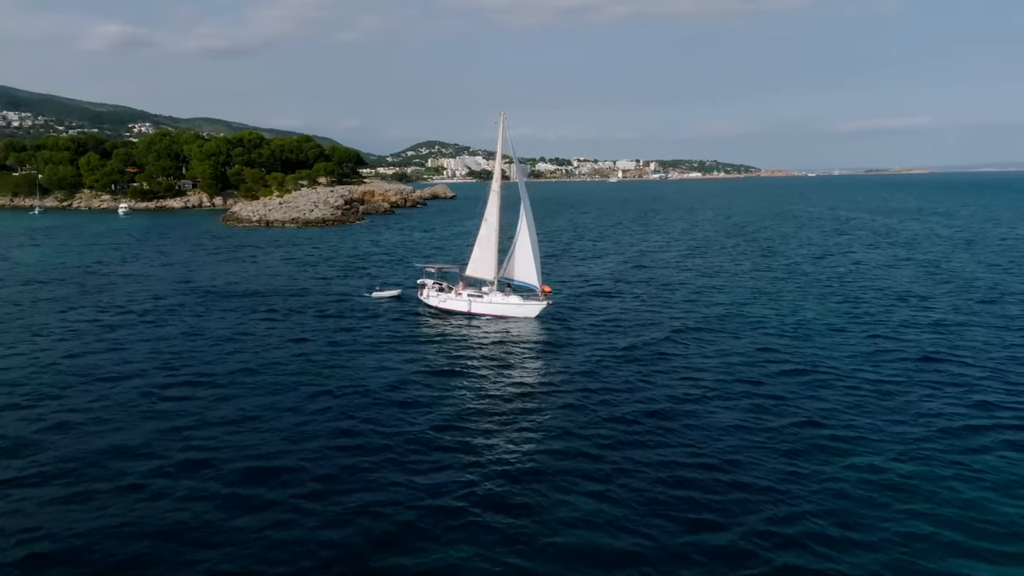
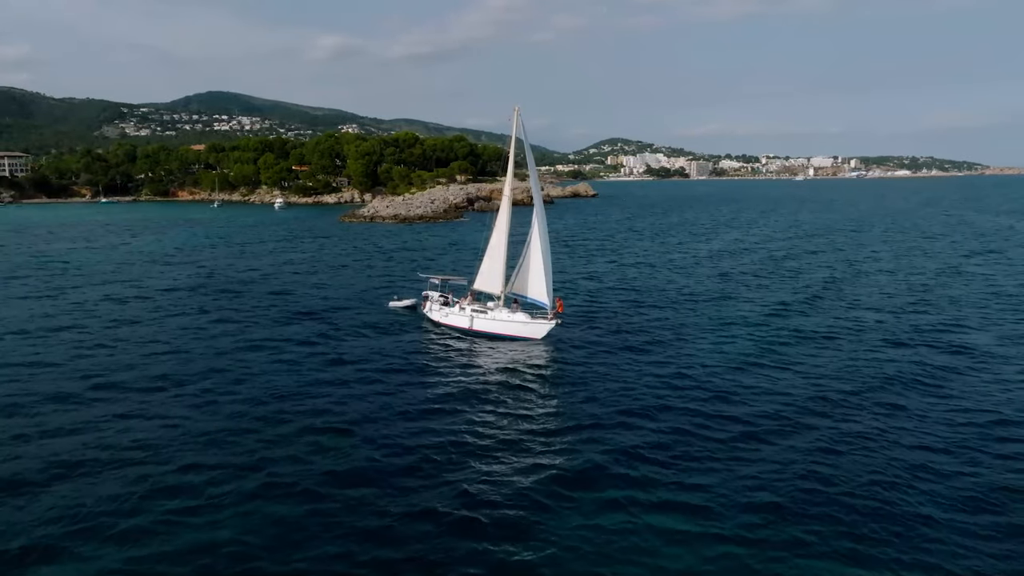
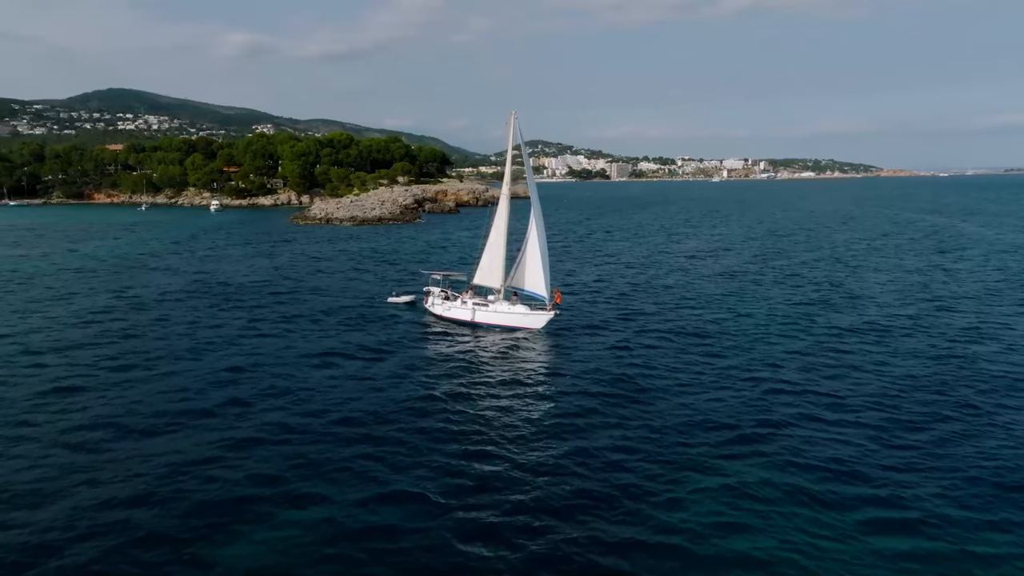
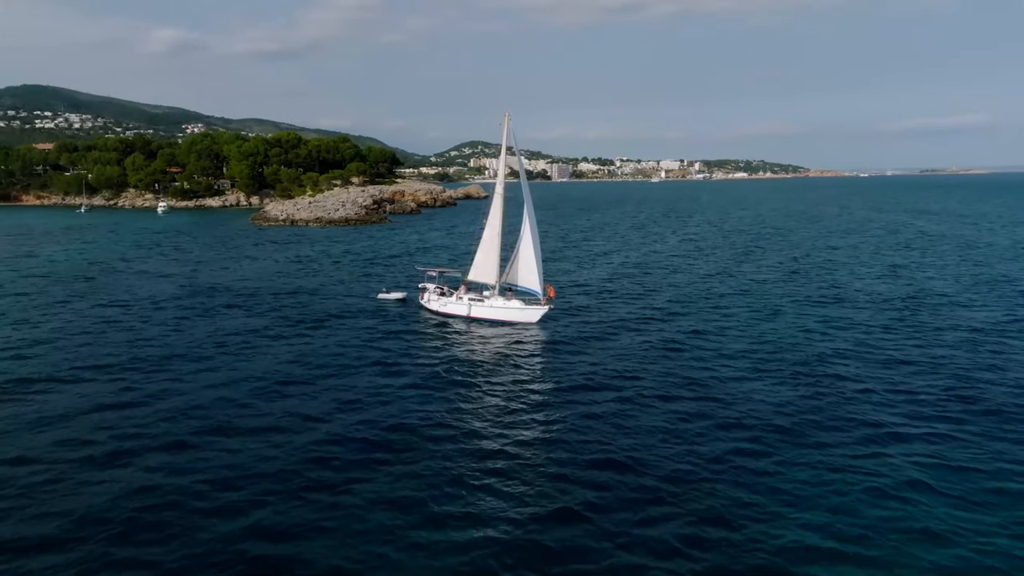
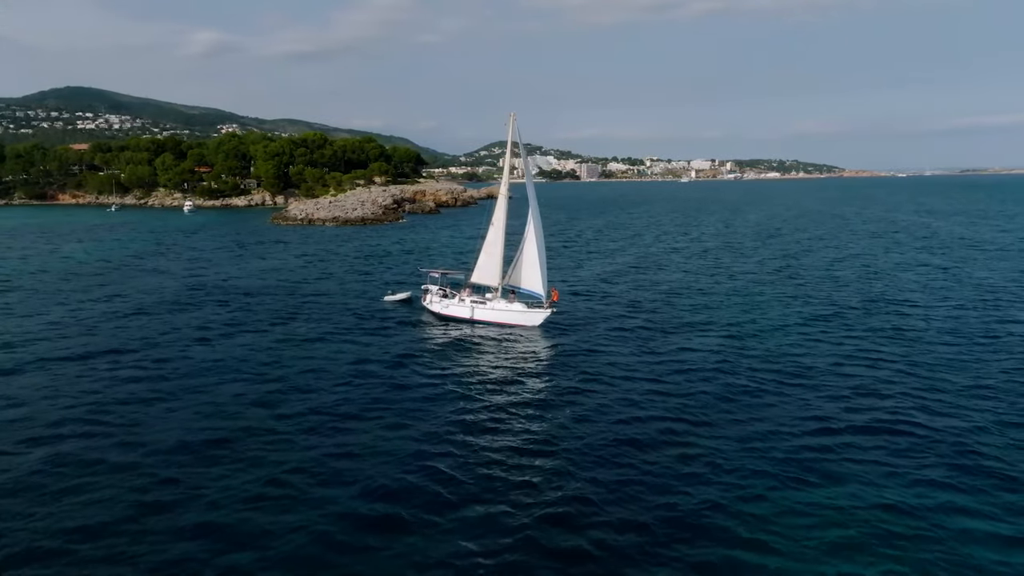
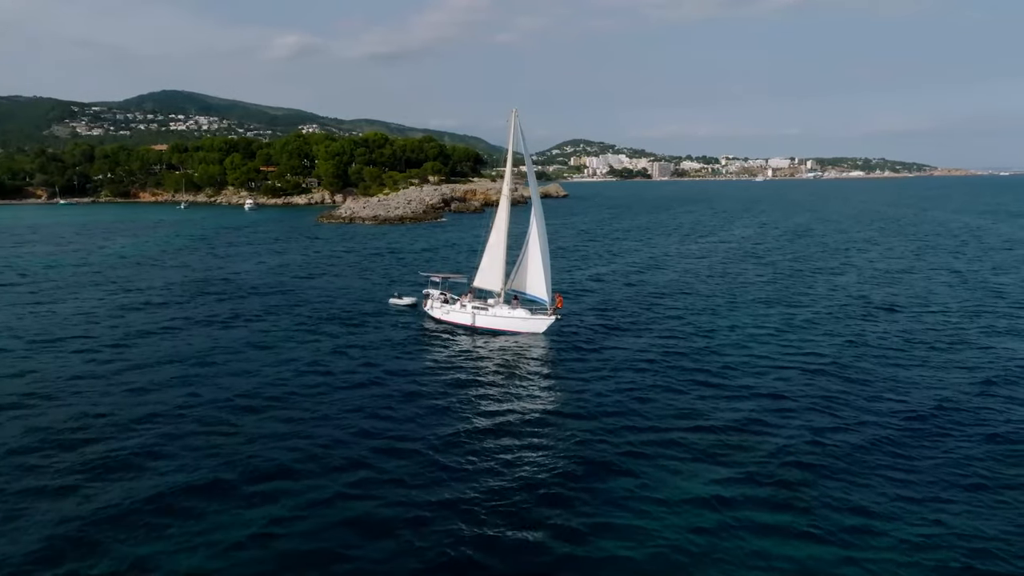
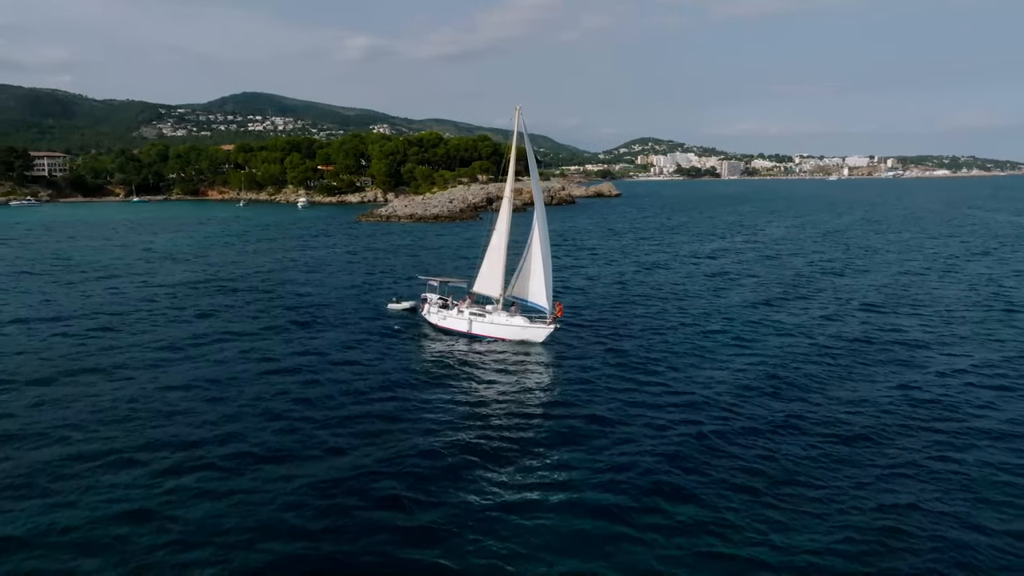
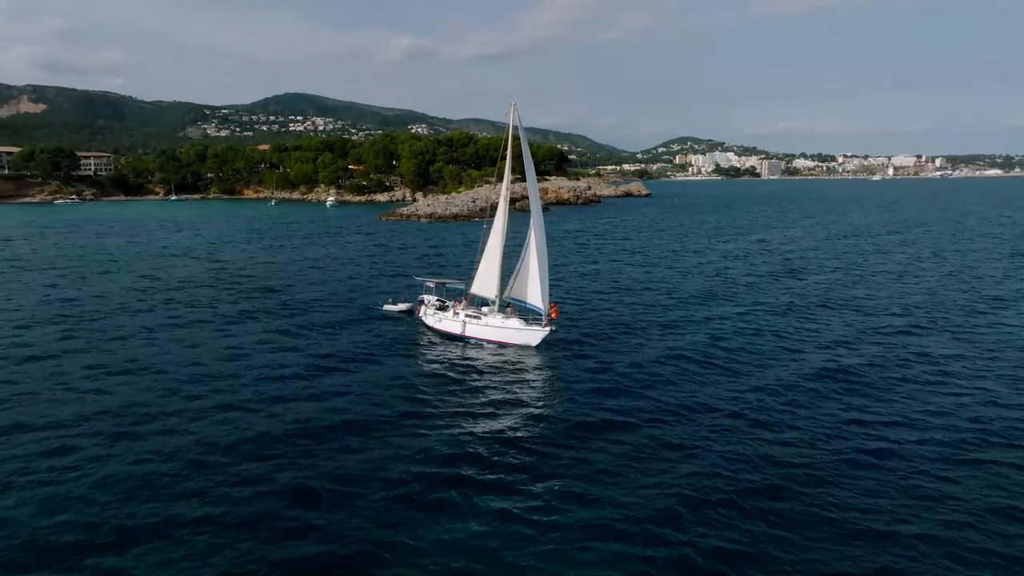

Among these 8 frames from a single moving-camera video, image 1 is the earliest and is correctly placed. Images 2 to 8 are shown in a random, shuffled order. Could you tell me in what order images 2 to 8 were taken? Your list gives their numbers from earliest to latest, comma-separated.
4, 5, 3, 6, 2, 7, 8
